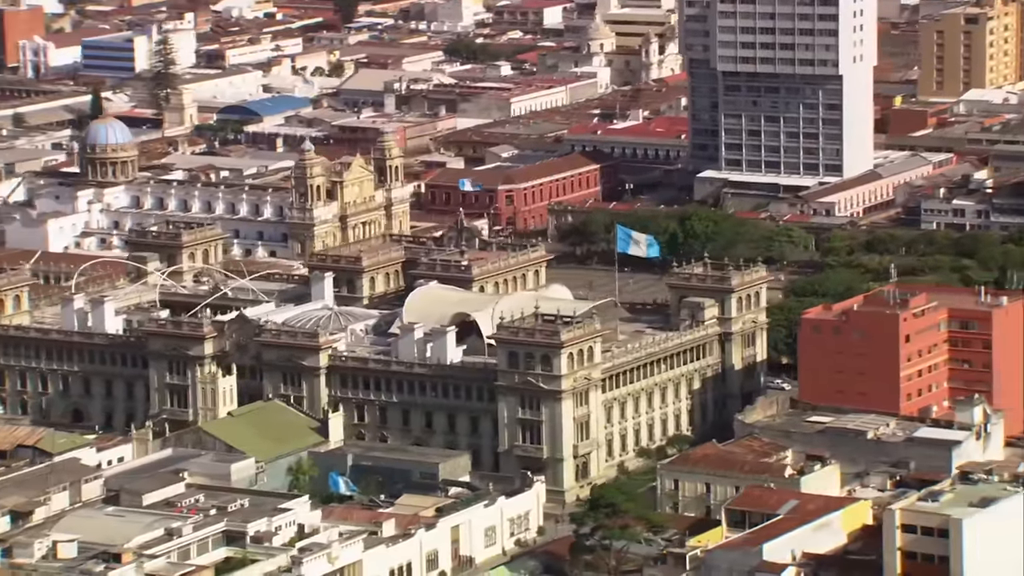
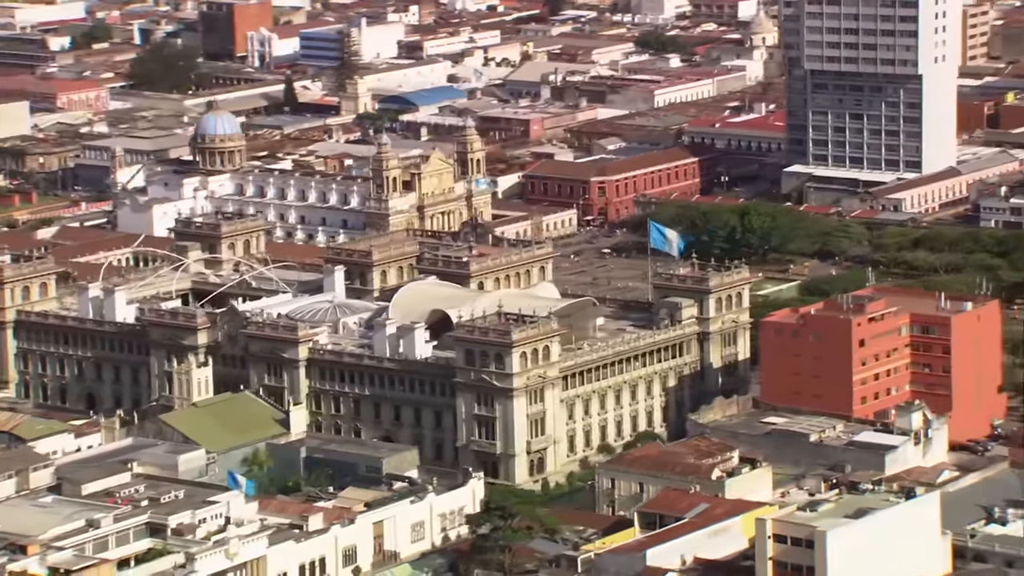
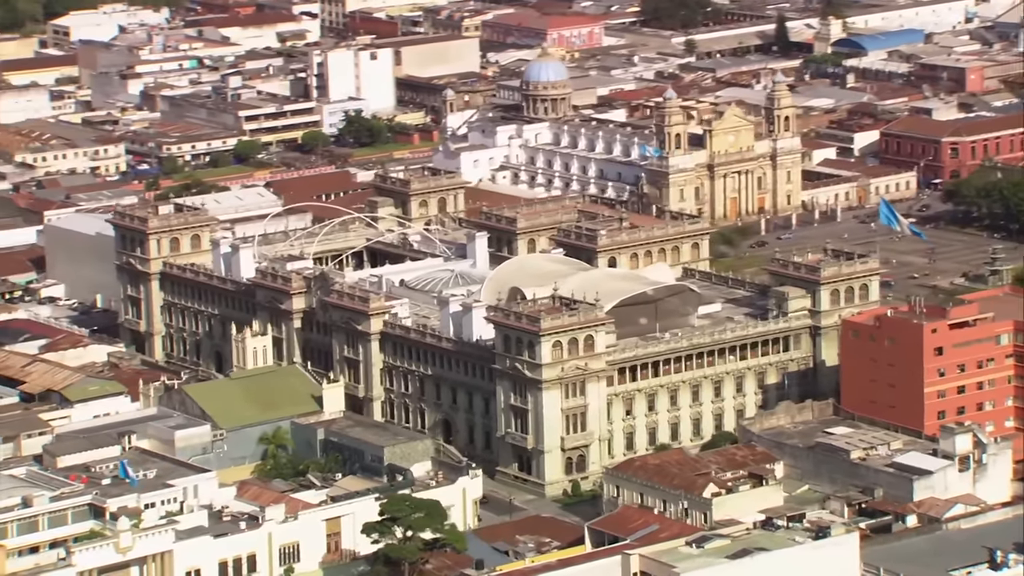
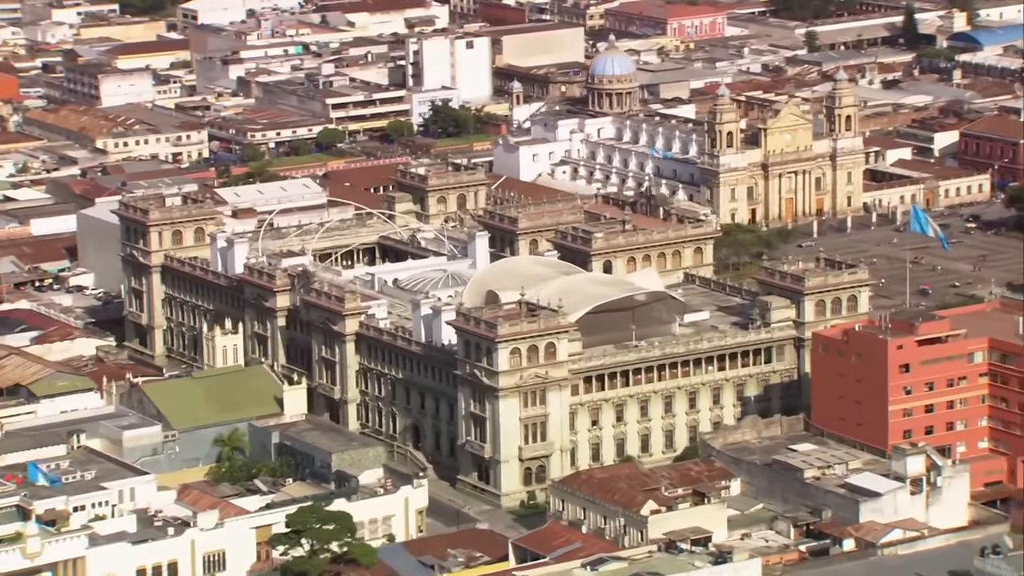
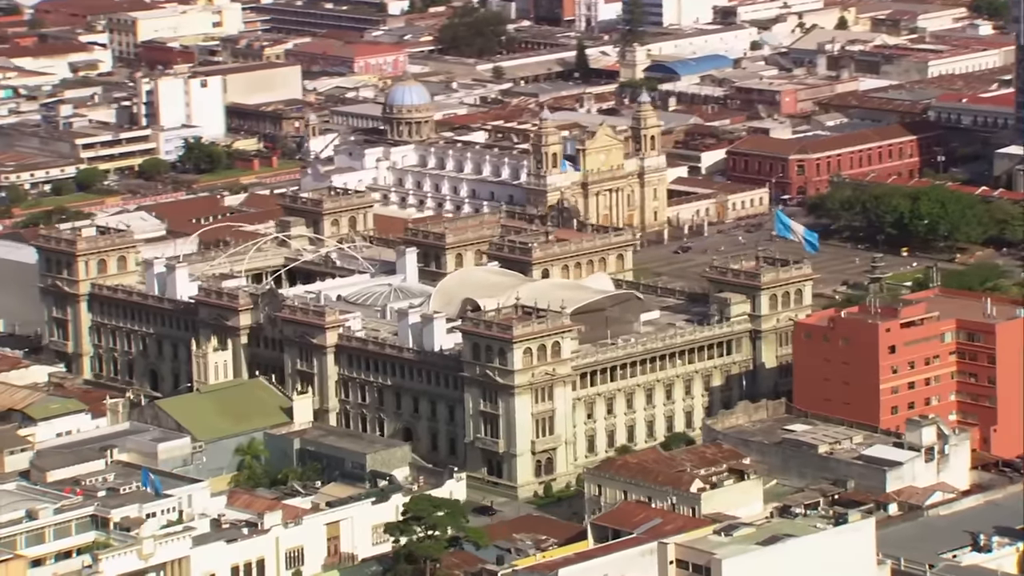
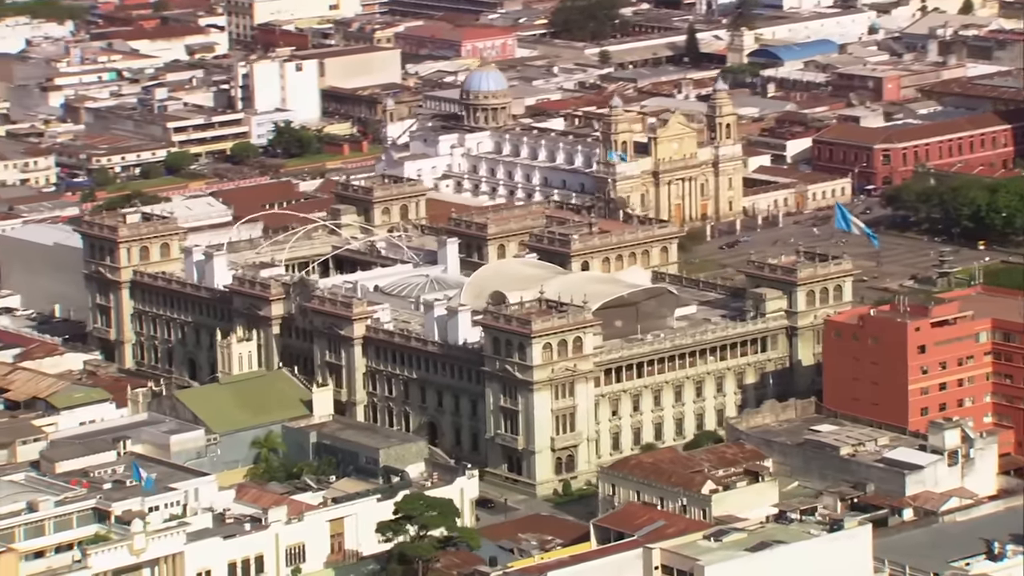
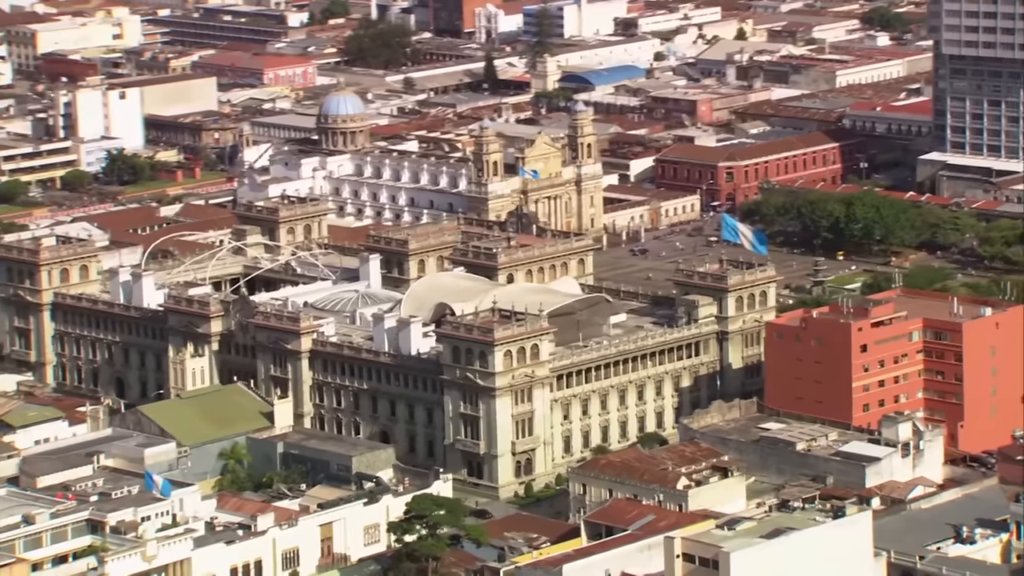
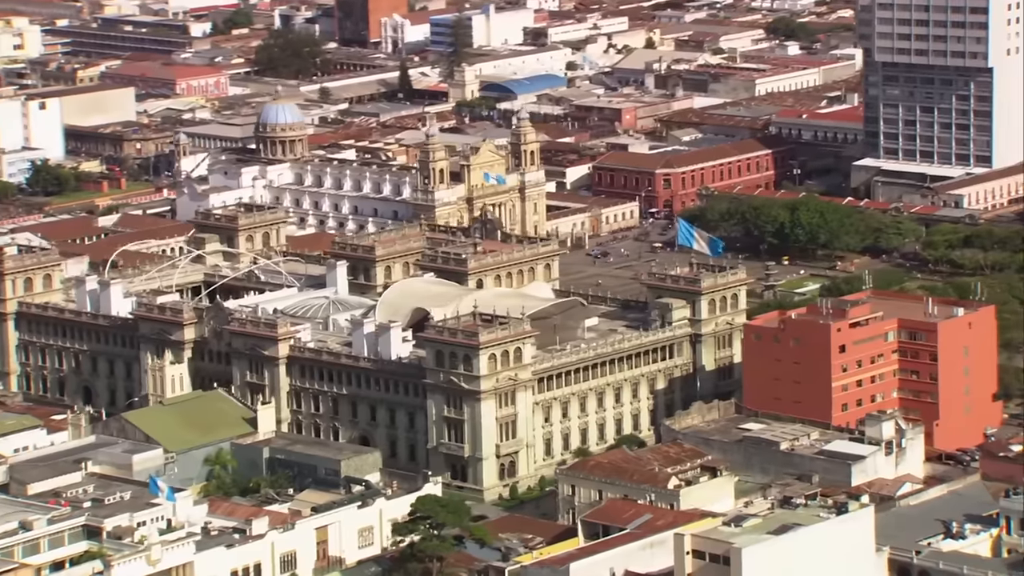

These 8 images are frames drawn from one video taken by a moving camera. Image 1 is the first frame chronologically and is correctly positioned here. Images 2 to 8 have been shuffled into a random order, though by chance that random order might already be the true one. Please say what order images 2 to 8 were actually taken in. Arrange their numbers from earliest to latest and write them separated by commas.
2, 8, 7, 5, 6, 3, 4
